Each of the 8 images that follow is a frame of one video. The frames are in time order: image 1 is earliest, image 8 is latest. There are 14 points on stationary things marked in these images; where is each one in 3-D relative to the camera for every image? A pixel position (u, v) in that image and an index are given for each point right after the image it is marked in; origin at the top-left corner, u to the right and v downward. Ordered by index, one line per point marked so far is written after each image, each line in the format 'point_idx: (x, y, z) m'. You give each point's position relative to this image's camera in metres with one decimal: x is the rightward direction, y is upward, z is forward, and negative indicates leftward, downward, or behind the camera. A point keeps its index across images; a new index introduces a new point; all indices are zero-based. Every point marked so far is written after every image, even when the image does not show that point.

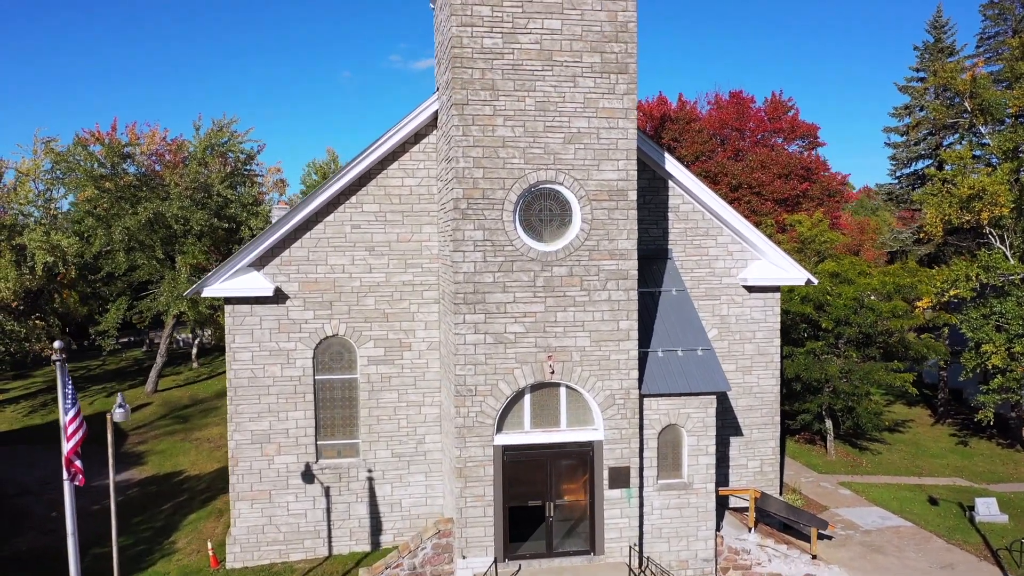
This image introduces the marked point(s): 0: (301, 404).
0: (-3.9, -2.1, +12.6) m
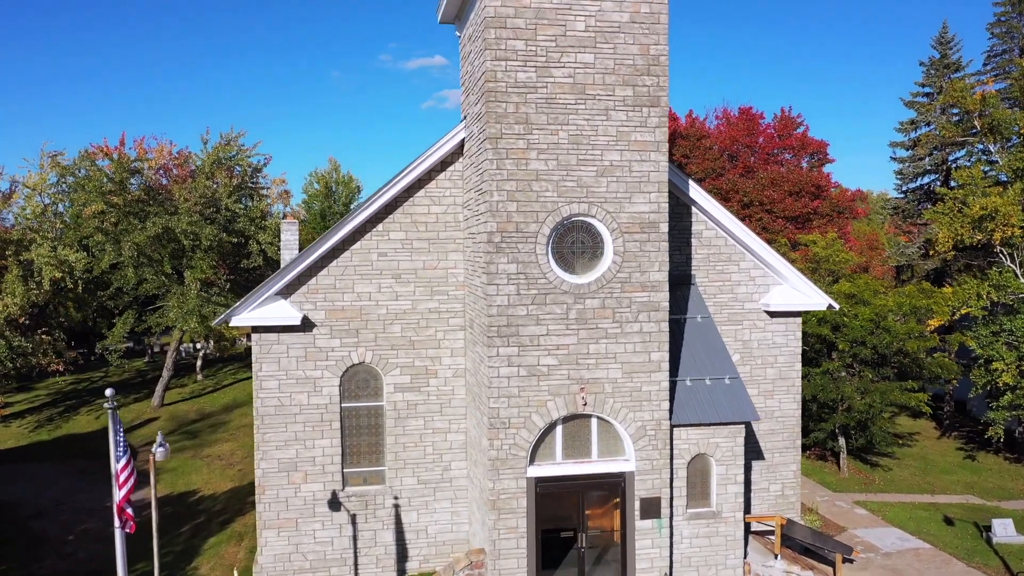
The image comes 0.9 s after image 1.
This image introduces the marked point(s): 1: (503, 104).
0: (-3.4, -2.7, +12.6) m
1: (-0.1, +2.8, +10.5) m
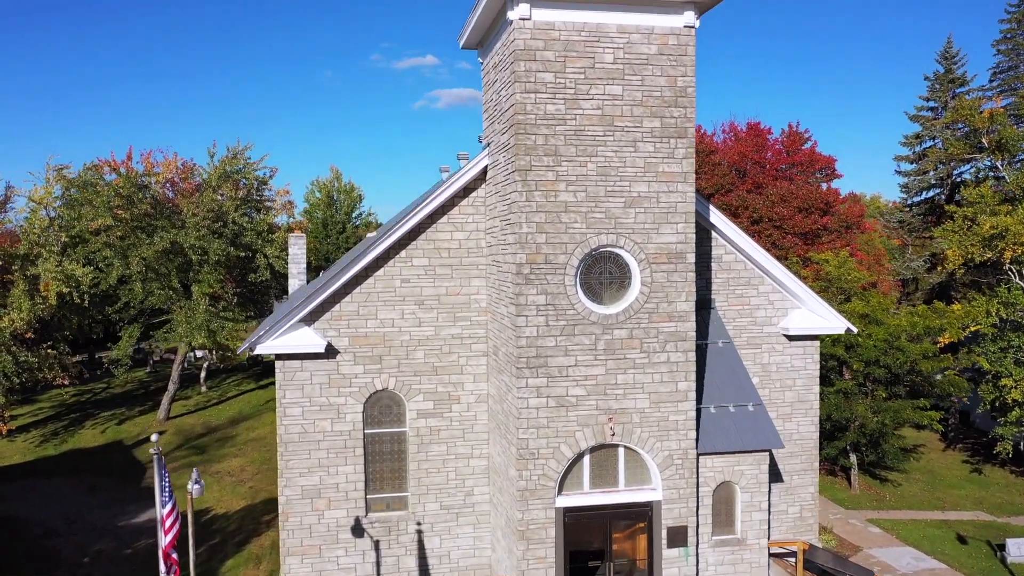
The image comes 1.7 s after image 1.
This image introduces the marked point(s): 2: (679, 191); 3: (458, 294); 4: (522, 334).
0: (-3.0, -3.1, +12.6) m
1: (+0.3, +2.3, +10.5) m
2: (+2.7, +1.6, +10.9) m
3: (-1.0, -0.1, +13.0) m
4: (+0.2, -0.7, +10.6) m
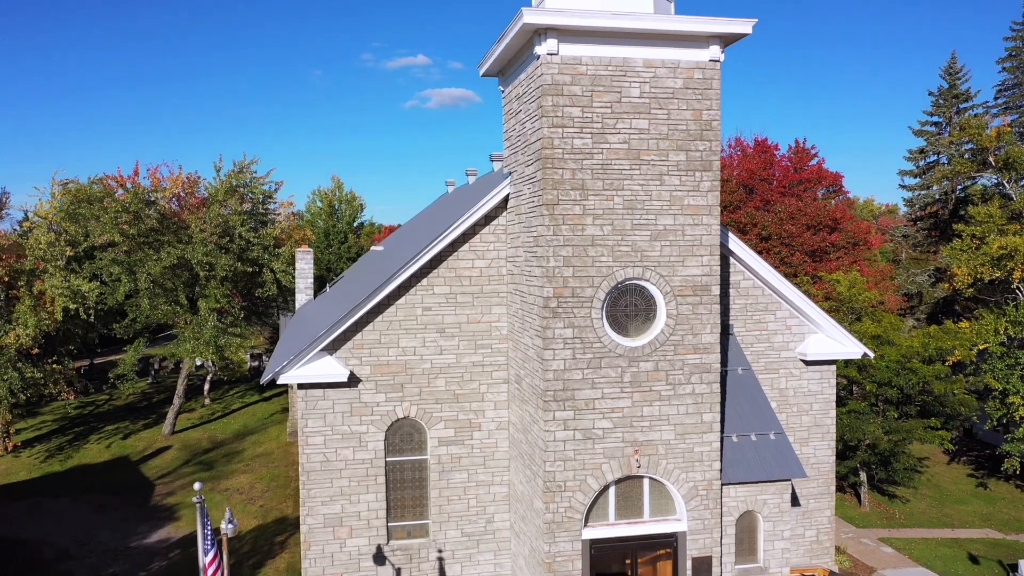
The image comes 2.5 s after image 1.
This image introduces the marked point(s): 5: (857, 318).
0: (-2.6, -3.7, +12.6) m
1: (+0.7, +1.8, +10.5) m
2: (+3.1, +1.0, +11.0) m
3: (-0.6, -0.6, +13.0) m
4: (+0.6, -1.2, +10.6) m
5: (+9.8, -0.9, +19.3) m
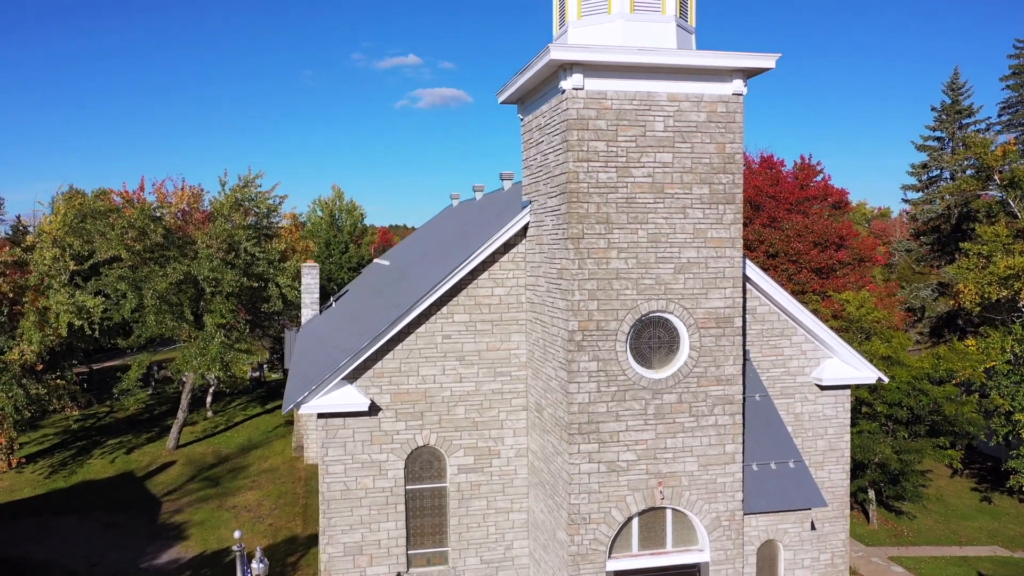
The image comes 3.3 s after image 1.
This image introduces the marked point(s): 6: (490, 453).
0: (-2.2, -4.2, +12.6) m
1: (+1.1, +1.3, +10.6) m
2: (+3.5, +0.5, +11.1) m
3: (-0.3, -1.2, +13.0) m
4: (+1.0, -1.8, +10.7) m
5: (+10.1, -1.4, +19.4) m
6: (-0.4, -3.1, +13.0) m
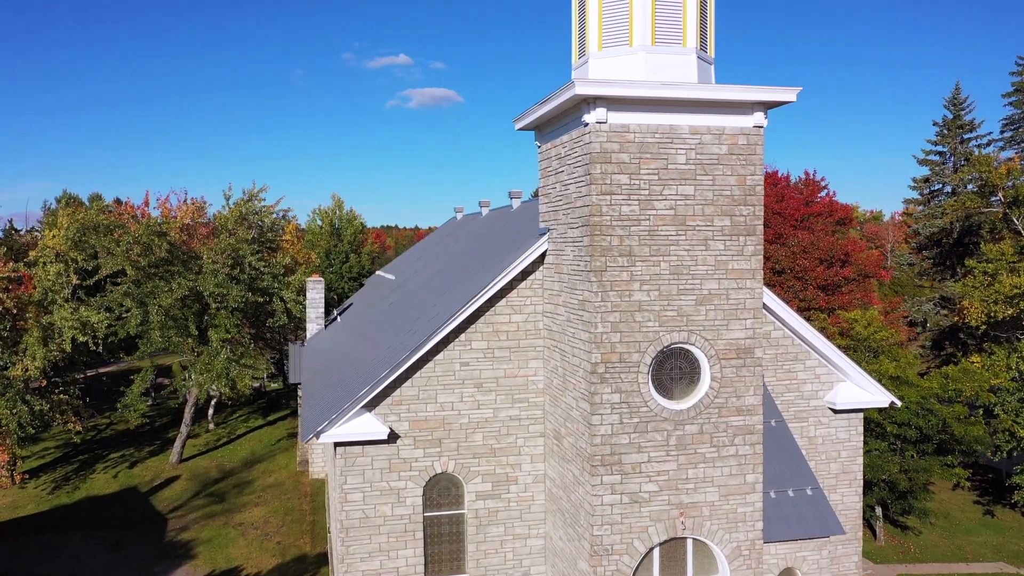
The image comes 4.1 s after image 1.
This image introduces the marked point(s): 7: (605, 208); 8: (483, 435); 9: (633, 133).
0: (-1.9, -4.7, +12.6) m
1: (+1.5, +0.8, +10.6) m
2: (+3.9, 0.0, +11.1) m
3: (+0.1, -1.7, +13.0) m
4: (+1.3, -2.3, +10.7) m
5: (+10.3, -1.9, +19.6) m
6: (-0.1, -3.6, +13.0) m
7: (+1.5, +1.2, +10.6) m
8: (-0.5, -2.8, +12.9) m
9: (+1.9, +2.4, +10.6) m
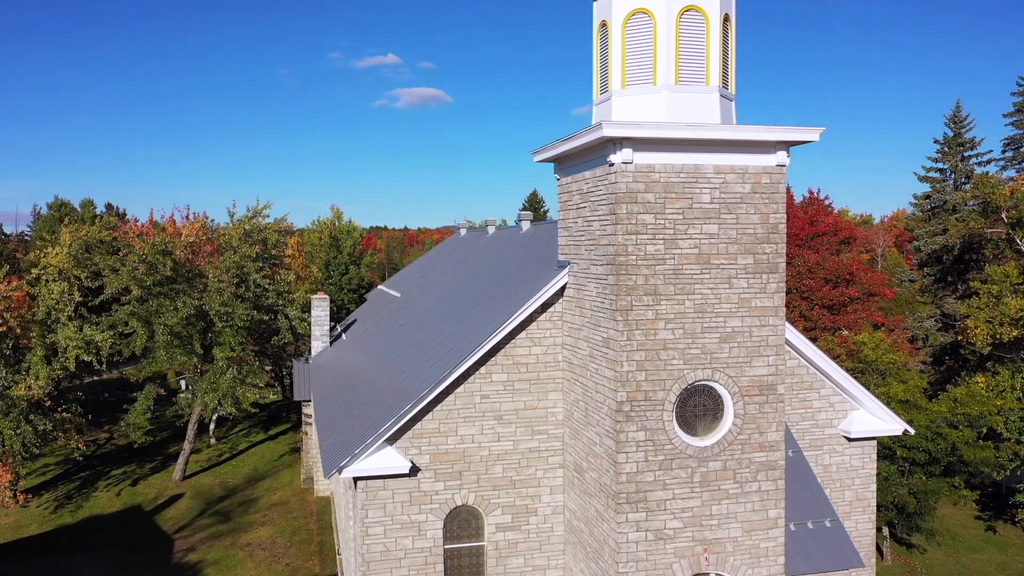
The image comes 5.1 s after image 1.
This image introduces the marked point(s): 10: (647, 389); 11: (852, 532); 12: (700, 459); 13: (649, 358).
0: (-1.5, -5.3, +12.6) m
1: (+1.9, +0.2, +10.7) m
2: (+4.3, -0.6, +11.2) m
3: (+0.5, -2.3, +13.1) m
4: (+1.7, -2.9, +10.8) m
5: (+10.6, -2.5, +19.7) m
6: (+0.3, -4.3, +13.0) m
7: (+1.9, +0.6, +10.6) m
8: (-0.2, -3.4, +12.9) m
9: (+2.3, +1.8, +10.7) m
10: (+2.1, -1.6, +10.8) m
11: (+7.3, -5.2, +14.5) m
12: (+3.0, -2.8, +11.0) m
13: (+2.2, -1.1, +10.8) m
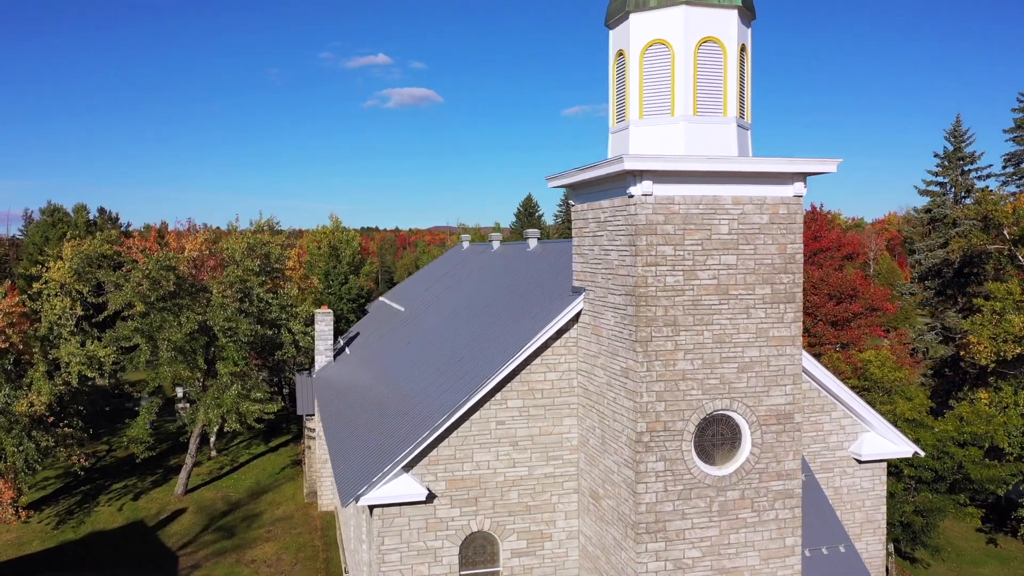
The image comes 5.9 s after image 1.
0: (-1.2, -5.8, +12.6) m
1: (+2.2, -0.3, +10.7) m
2: (+4.6, -1.1, +11.3) m
3: (+0.7, -2.8, +13.1) m
4: (+2.1, -3.4, +10.8) m
5: (+10.9, -3.0, +19.9) m
6: (+0.6, -4.8, +13.0) m
7: (+2.2, +0.1, +10.7) m
8: (+0.1, -3.9, +12.9) m
9: (+2.6, +1.3, +10.7) m
10: (+2.4, -2.1, +10.8) m
11: (+7.5, -5.7, +14.6) m
12: (+3.4, -3.3, +11.1) m
13: (+2.5, -1.6, +10.8) m
